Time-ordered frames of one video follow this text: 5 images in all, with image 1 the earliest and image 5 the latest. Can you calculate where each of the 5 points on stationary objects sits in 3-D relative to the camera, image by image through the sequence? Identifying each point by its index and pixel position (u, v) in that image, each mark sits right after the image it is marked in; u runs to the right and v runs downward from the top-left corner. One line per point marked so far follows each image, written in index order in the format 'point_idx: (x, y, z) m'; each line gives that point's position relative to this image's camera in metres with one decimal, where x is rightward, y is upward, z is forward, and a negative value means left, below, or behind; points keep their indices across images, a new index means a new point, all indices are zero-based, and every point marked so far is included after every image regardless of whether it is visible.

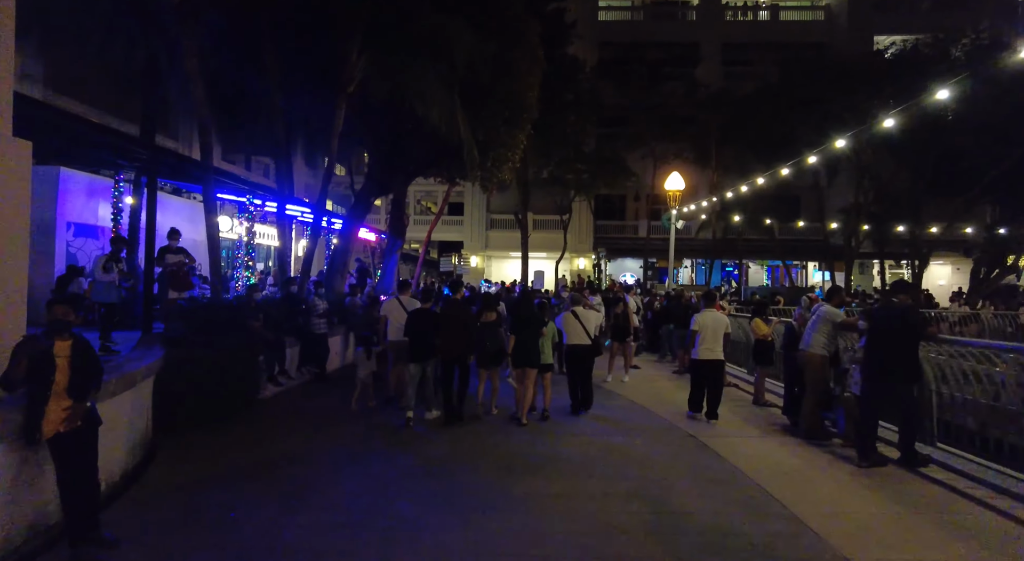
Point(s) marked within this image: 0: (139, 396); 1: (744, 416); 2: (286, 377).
0: (-3.9, -1.2, +7.1) m
1: (+3.4, -2.0, +10.0) m
2: (-4.0, -1.7, +12.1) m
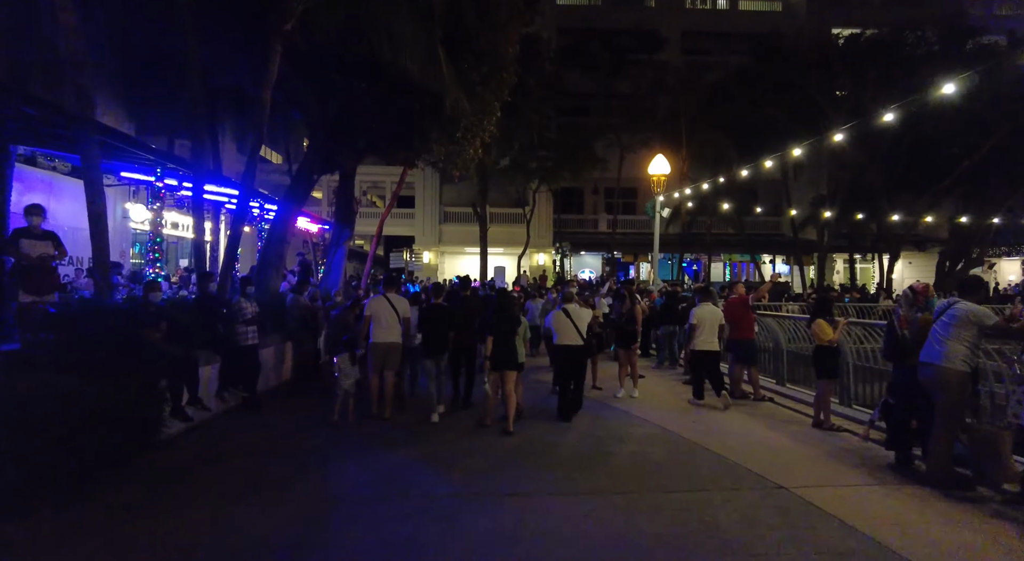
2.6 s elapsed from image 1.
0: (-3.6, -1.1, +4.2) m
1: (+3.5, -1.8, +7.7) m
2: (-4.1, -1.7, +9.1) m
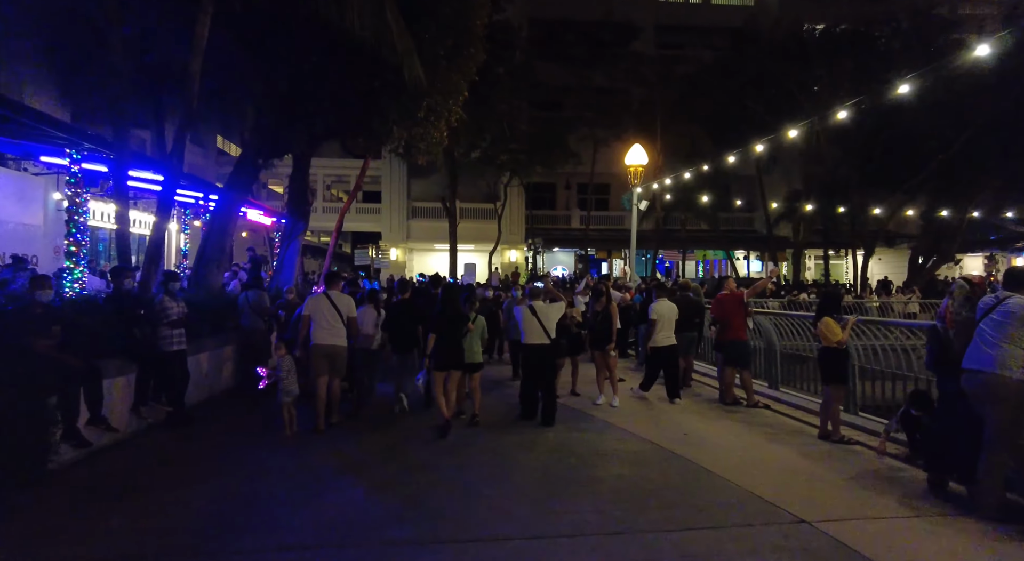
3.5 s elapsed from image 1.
0: (-3.8, -1.1, +2.9) m
1: (+3.1, -1.8, +6.7) m
2: (-4.5, -1.6, +7.8) m
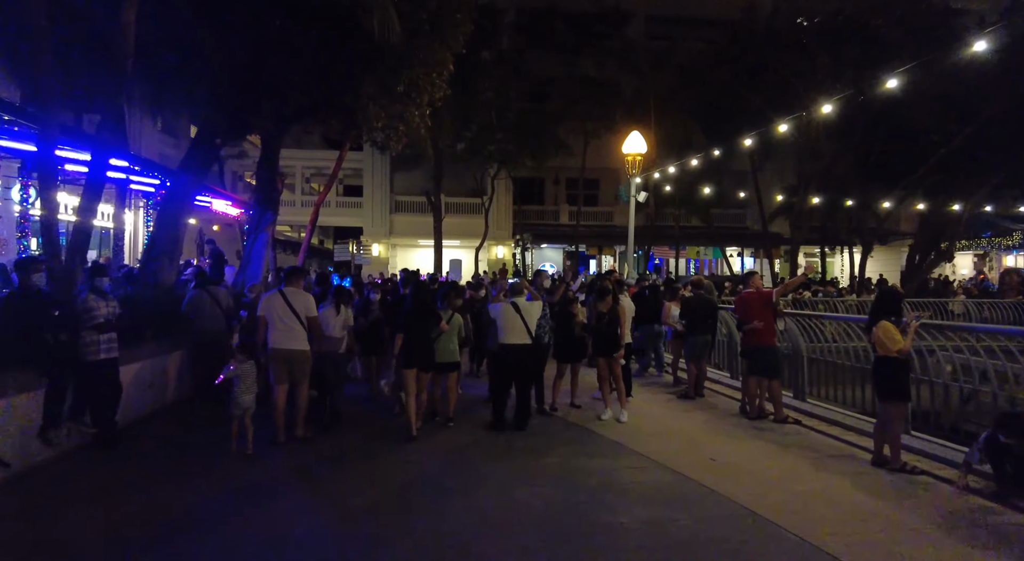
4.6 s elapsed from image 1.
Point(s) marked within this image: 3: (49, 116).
0: (-3.8, -1.1, +1.5) m
1: (+3.1, -1.7, +5.4) m
2: (-4.5, -1.6, +6.3) m
3: (-5.7, +2.1, +8.5) m
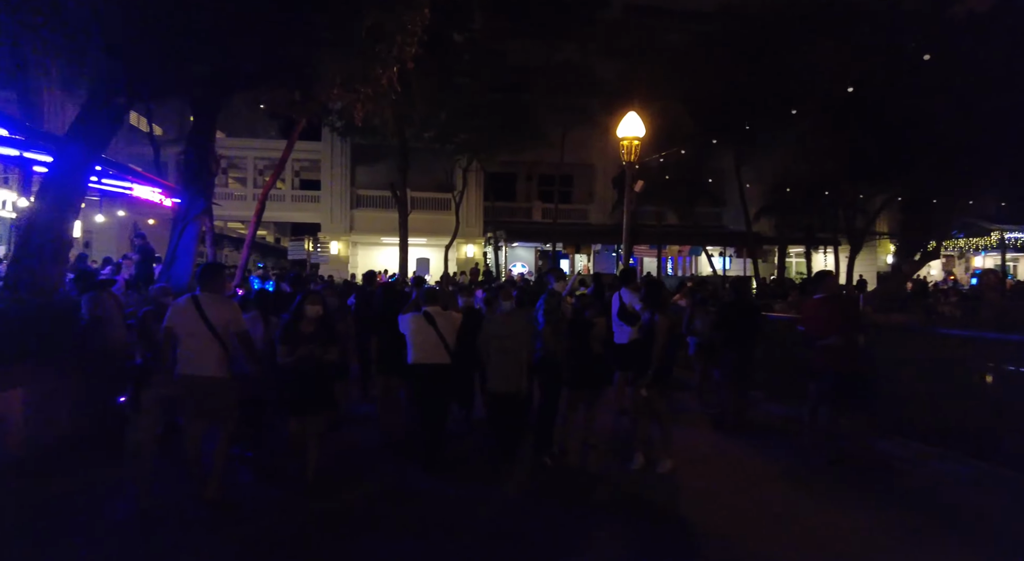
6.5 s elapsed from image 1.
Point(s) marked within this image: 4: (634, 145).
0: (-3.3, -1.1, -1.0) m
1: (+3.3, -1.8, +3.3) m
2: (-4.4, -1.6, +3.8) m
3: (-5.7, +2.1, +5.9) m
4: (+2.8, +3.1, +15.3) m
